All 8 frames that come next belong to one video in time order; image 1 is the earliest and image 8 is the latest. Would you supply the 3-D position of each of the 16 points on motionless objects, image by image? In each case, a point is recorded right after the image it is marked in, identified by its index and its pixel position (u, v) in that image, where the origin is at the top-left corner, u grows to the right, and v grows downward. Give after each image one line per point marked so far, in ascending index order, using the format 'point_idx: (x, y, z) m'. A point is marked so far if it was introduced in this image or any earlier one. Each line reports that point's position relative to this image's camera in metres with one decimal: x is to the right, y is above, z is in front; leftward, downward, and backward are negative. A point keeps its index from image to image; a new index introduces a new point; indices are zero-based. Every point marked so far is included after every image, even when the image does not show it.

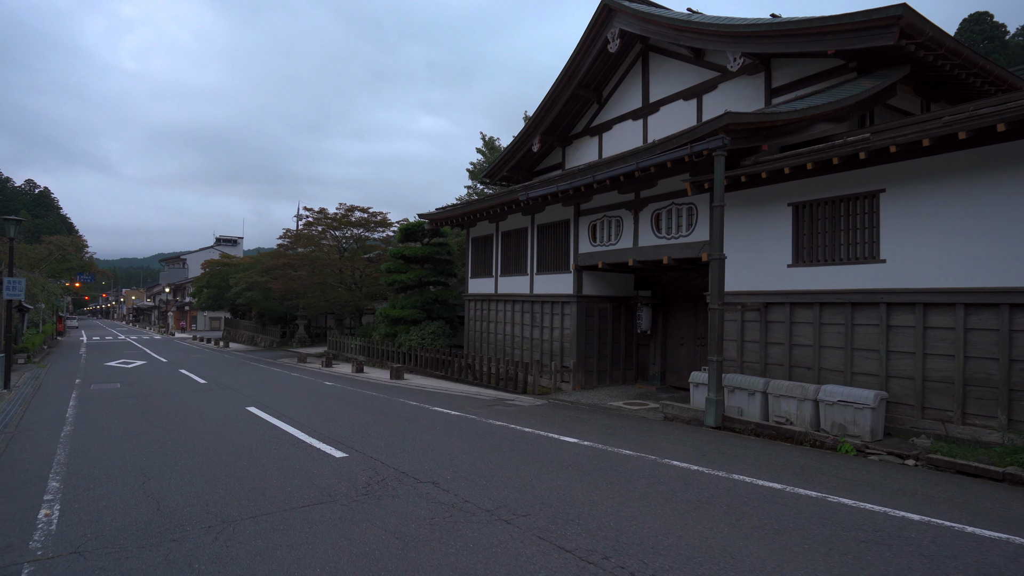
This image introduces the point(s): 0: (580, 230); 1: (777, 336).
0: (+1.4, +1.2, +12.7) m
1: (+3.9, -0.7, +8.6) m
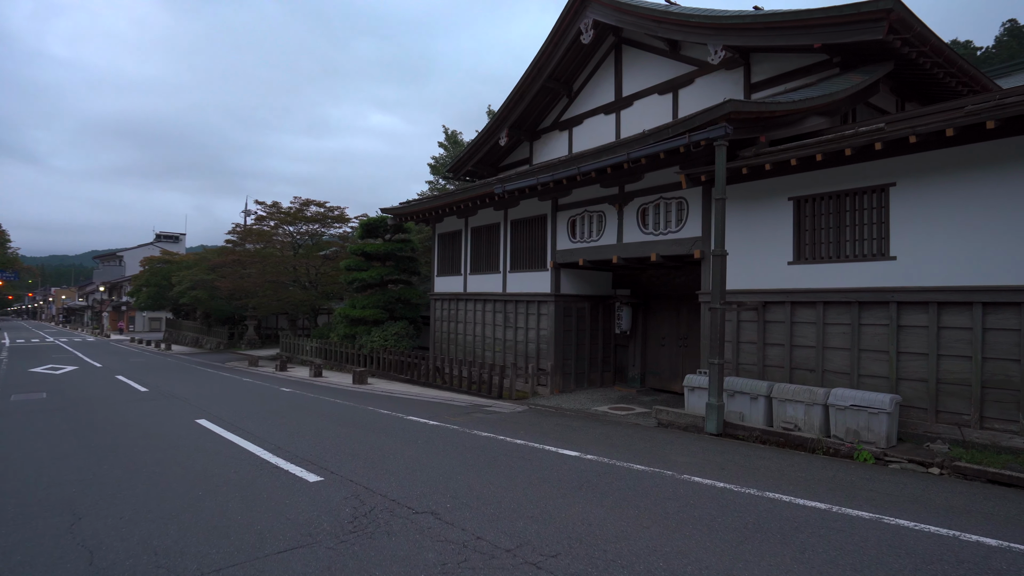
0: (+0.9, +1.3, +12.1) m
1: (+3.7, -0.7, +8.2) m
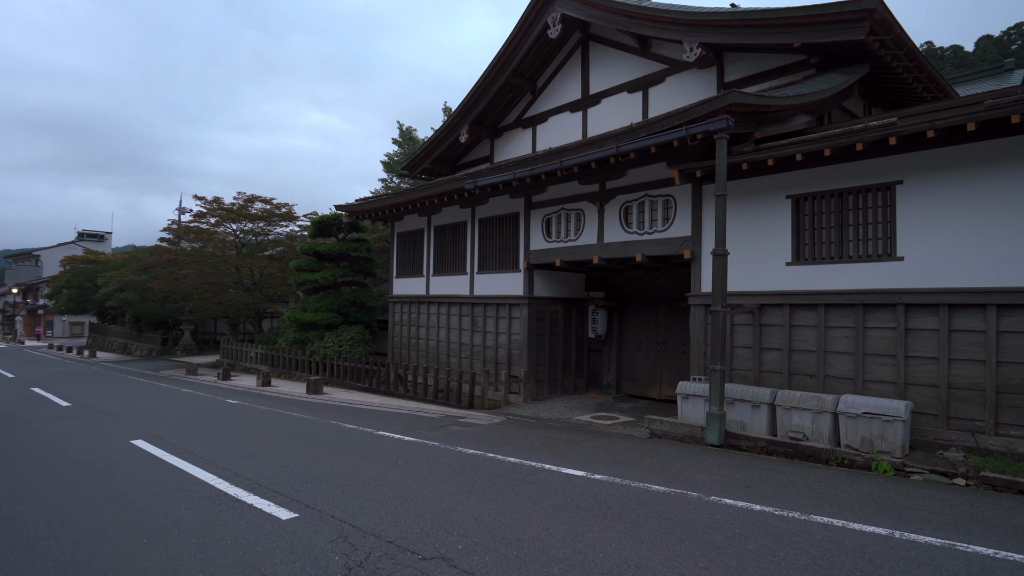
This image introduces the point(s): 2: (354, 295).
0: (+0.3, +1.2, +11.5) m
1: (+3.5, -0.7, +7.8) m
2: (-4.4, -0.2, +16.3) m
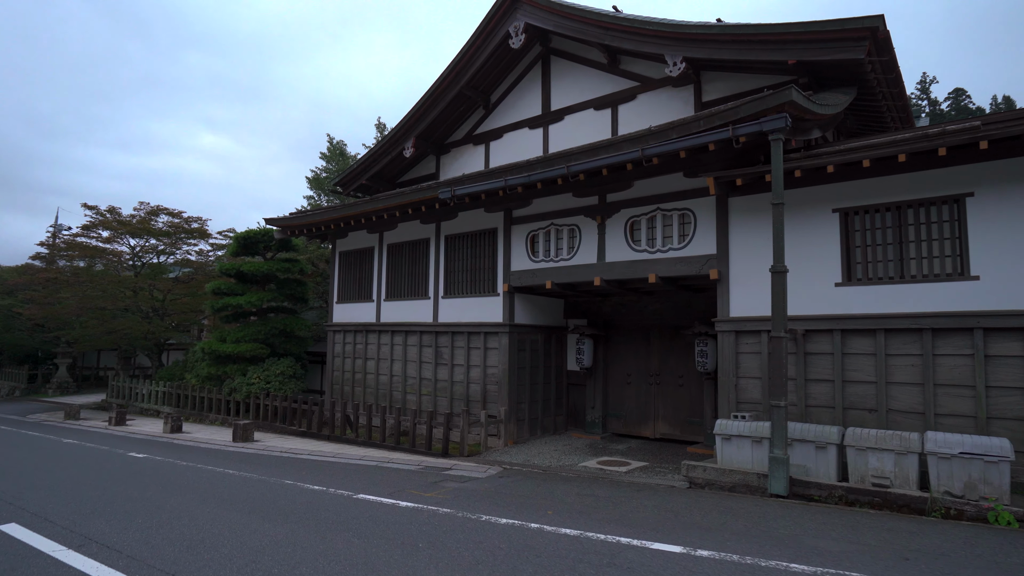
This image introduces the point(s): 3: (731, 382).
0: (0.0, +0.8, +10.2) m
1: (+3.7, -1.0, +7.0) m
2: (-5.4, -0.8, +14.0) m
3: (+2.8, -1.2, +7.6) m
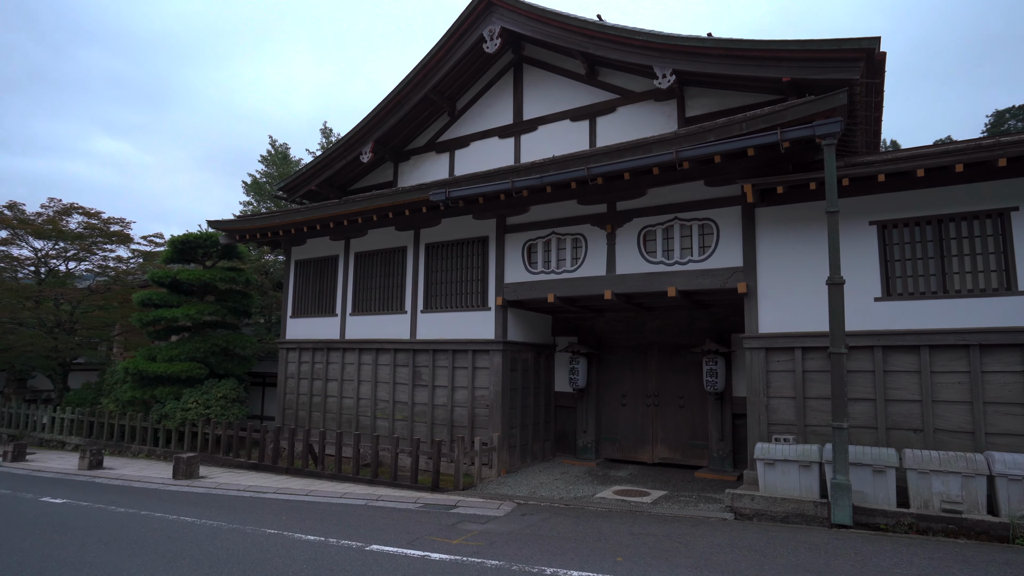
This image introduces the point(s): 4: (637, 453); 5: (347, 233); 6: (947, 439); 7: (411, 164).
0: (-0.1, +0.6, +9.4) m
1: (+3.9, -1.2, +6.7) m
2: (-6.0, -1.1, +12.4) m
3: (+3.0, -1.4, +7.1) m
4: (+2.1, -2.7, +9.8) m
5: (-3.1, +1.0, +11.2) m
6: (+4.6, -1.6, +6.2) m
7: (-2.7, +3.4, +16.0) m
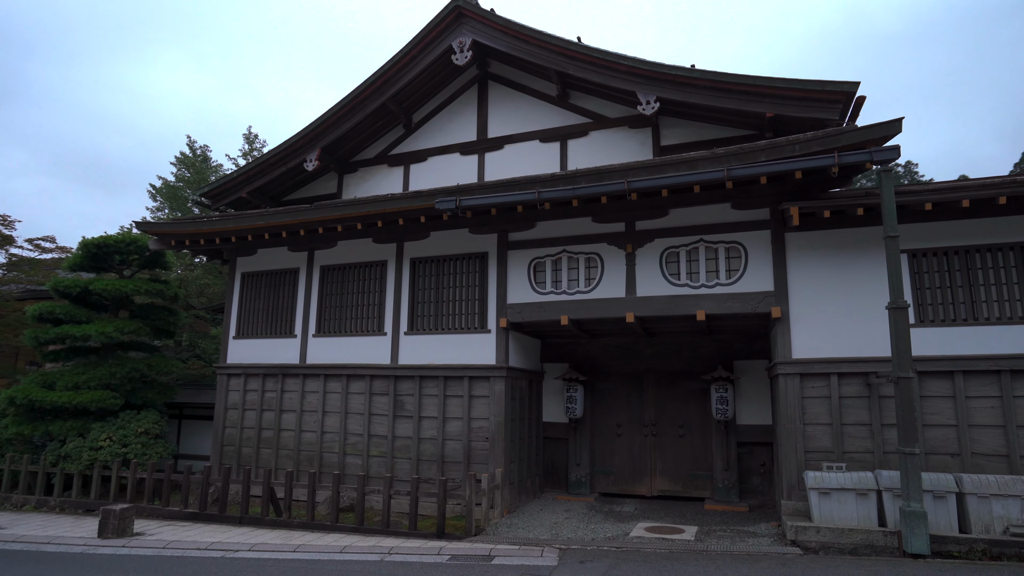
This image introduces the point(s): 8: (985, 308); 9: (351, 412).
0: (-0.1, +0.2, +8.7) m
1: (+4.4, -1.5, +6.7) m
2: (-6.5, -1.4, +10.5) m
3: (+3.4, -1.7, +7.0) m
4: (+1.9, -3.1, +9.3) m
5: (-3.4, +0.7, +9.9) m
6: (+5.1, -1.9, +6.4) m
7: (-3.9, +2.8, +14.9) m
8: (+5.3, -0.2, +6.7) m
9: (-2.5, -1.9, +9.2) m
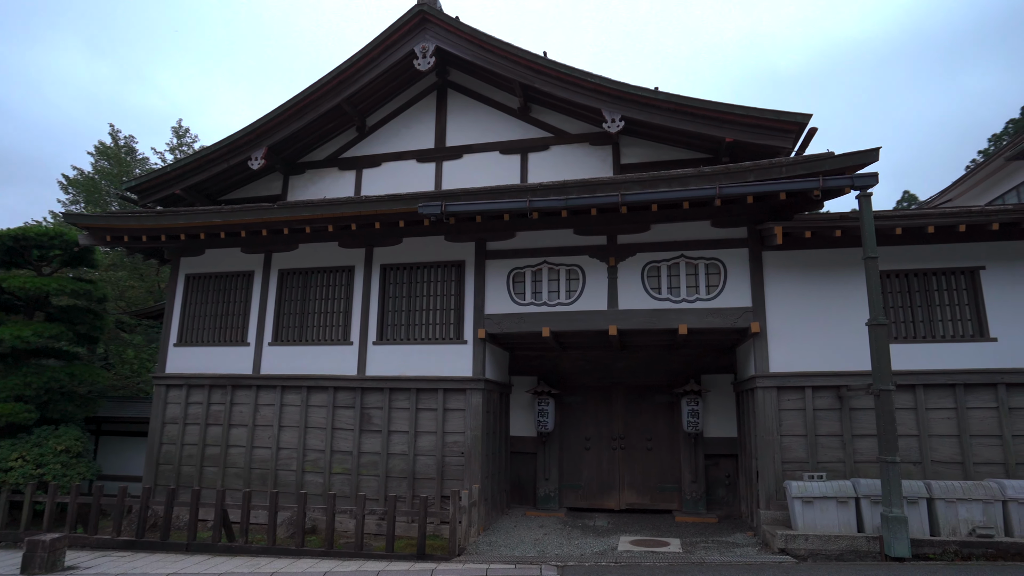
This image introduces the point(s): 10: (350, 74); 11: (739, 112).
0: (-0.4, +0.1, +8.5) m
1: (+4.3, -1.7, +7.1) m
2: (-7.0, -1.4, +9.3) m
3: (+3.2, -1.9, +7.2) m
4: (+1.4, -3.3, +9.3) m
5: (-3.8, +0.7, +9.3) m
6: (+5.0, -2.1, +6.9) m
7: (-4.9, +2.6, +14.2) m
8: (+5.2, -0.5, +7.2) m
9: (-3.0, -2.0, +8.6) m
10: (-3.6, +4.7, +13.0) m
11: (+4.1, +3.2, +10.8) m
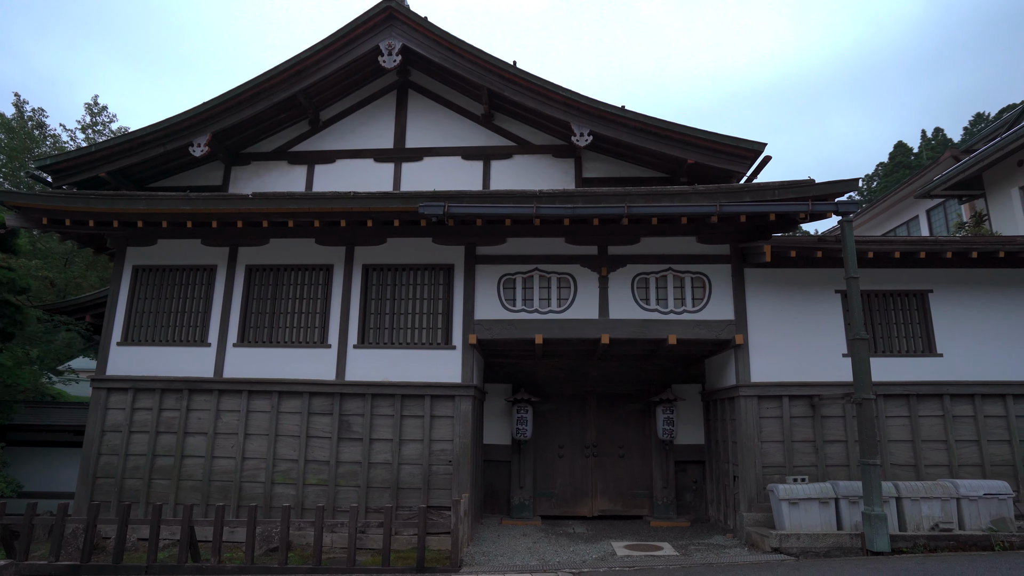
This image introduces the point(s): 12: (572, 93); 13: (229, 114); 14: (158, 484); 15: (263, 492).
0: (-0.5, 0.0, +8.4) m
1: (+4.2, -1.9, +7.7) m
2: (-7.3, -1.2, +8.0) m
3: (+3.2, -2.1, +7.7) m
4: (+1.0, -3.5, +9.4) m
5: (-4.0, +0.7, +8.6) m
6: (+5.0, -2.4, +7.6) m
7: (-5.9, +2.7, +13.2) m
8: (+5.2, -0.7, +8.0) m
9: (-3.1, -2.0, +8.0) m
10: (-4.2, +4.7, +12.4) m
11: (+3.7, +2.9, +11.5) m
12: (+1.1, +3.9, +11.8) m
13: (-5.9, +3.7, +12.3) m
14: (-4.8, -2.6, +7.9) m
15: (-3.3, -2.7, +7.8) m
